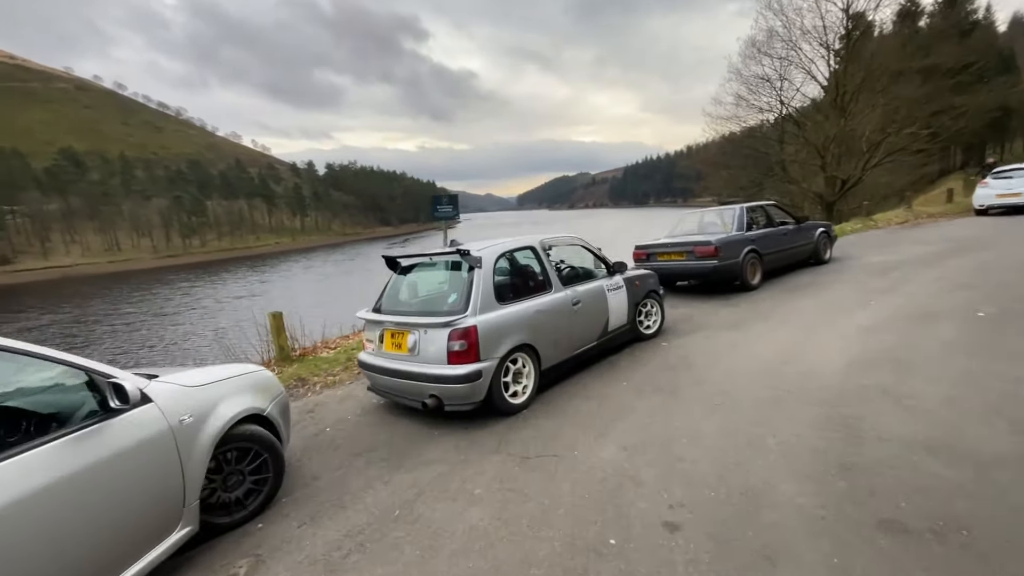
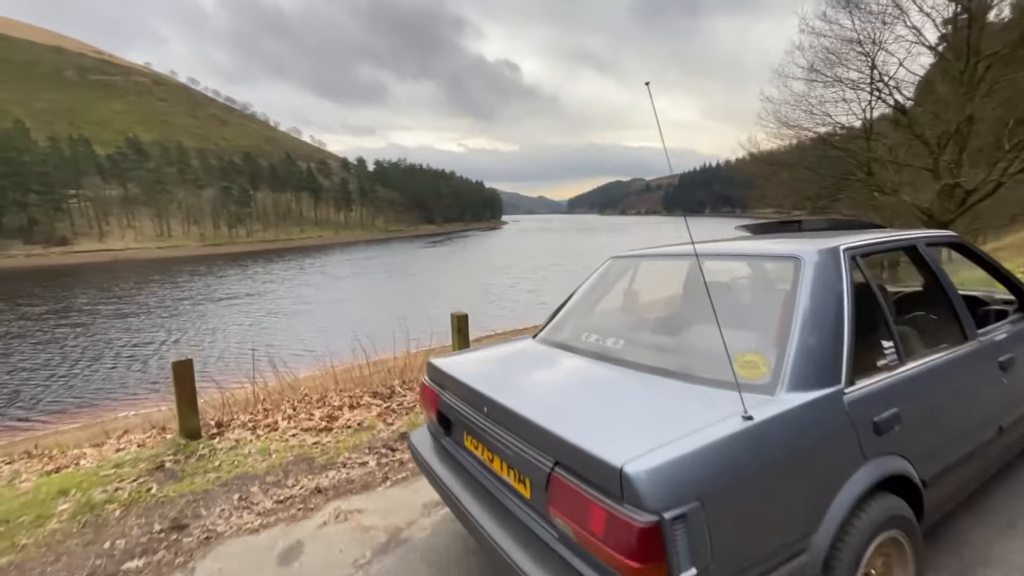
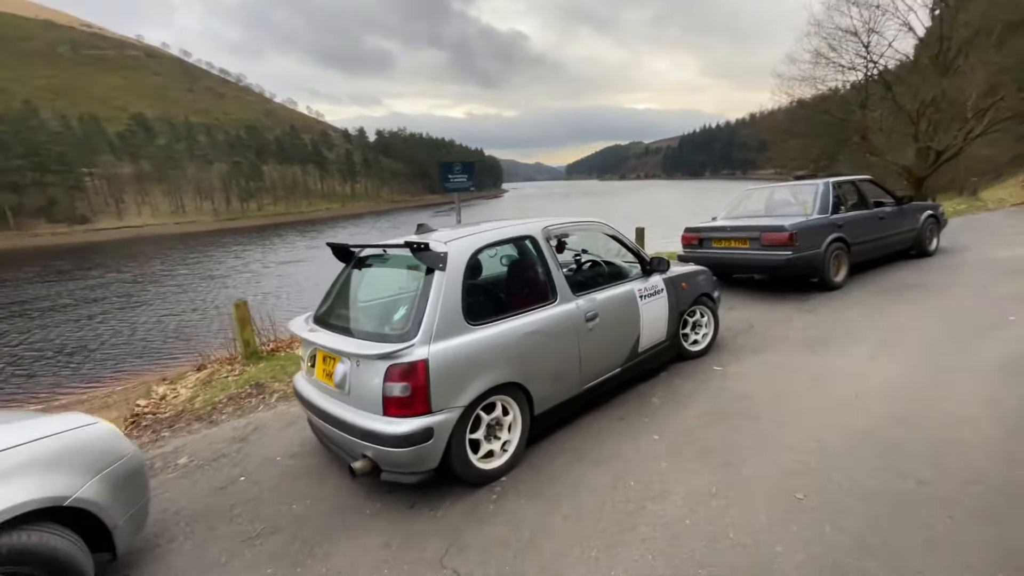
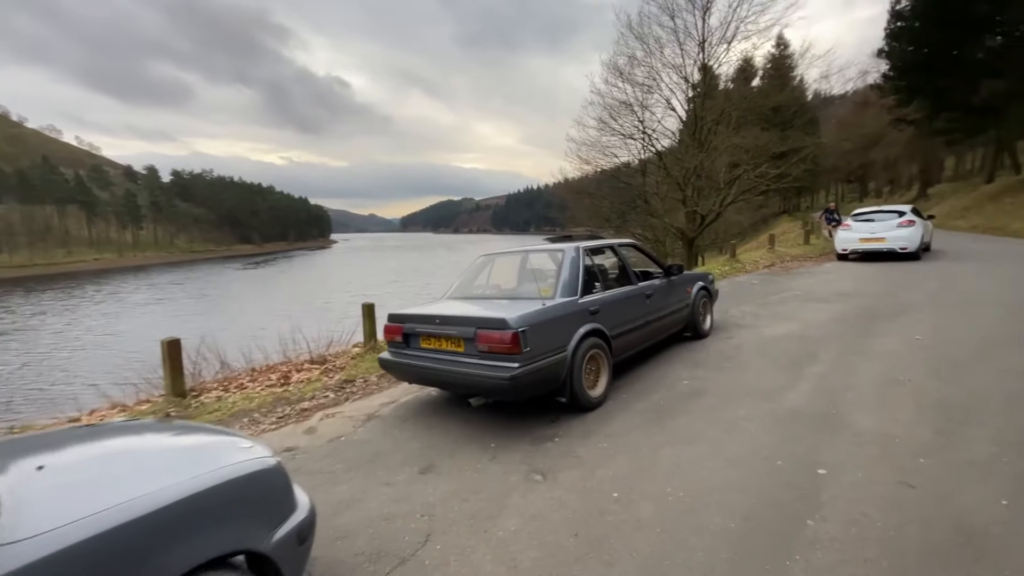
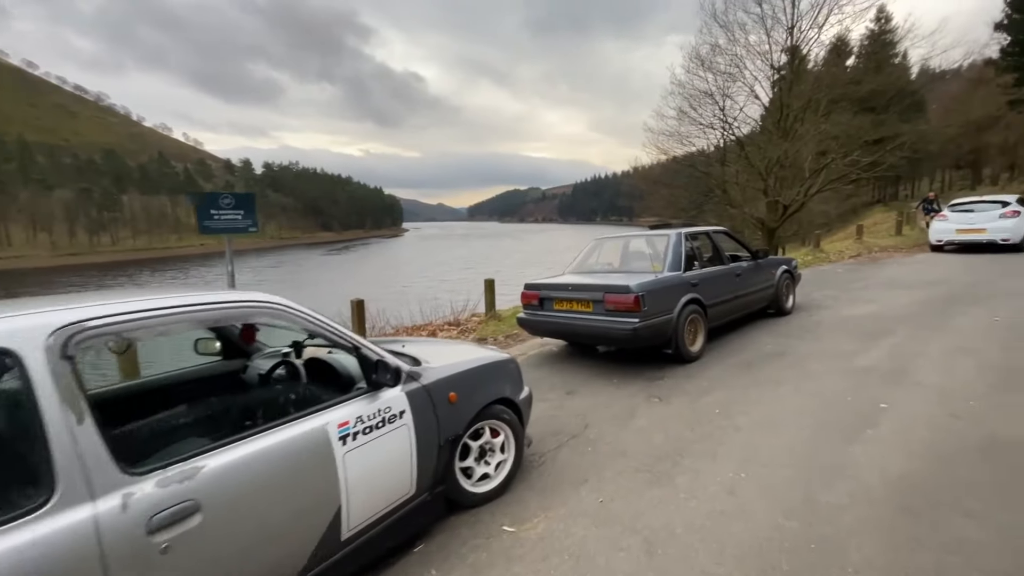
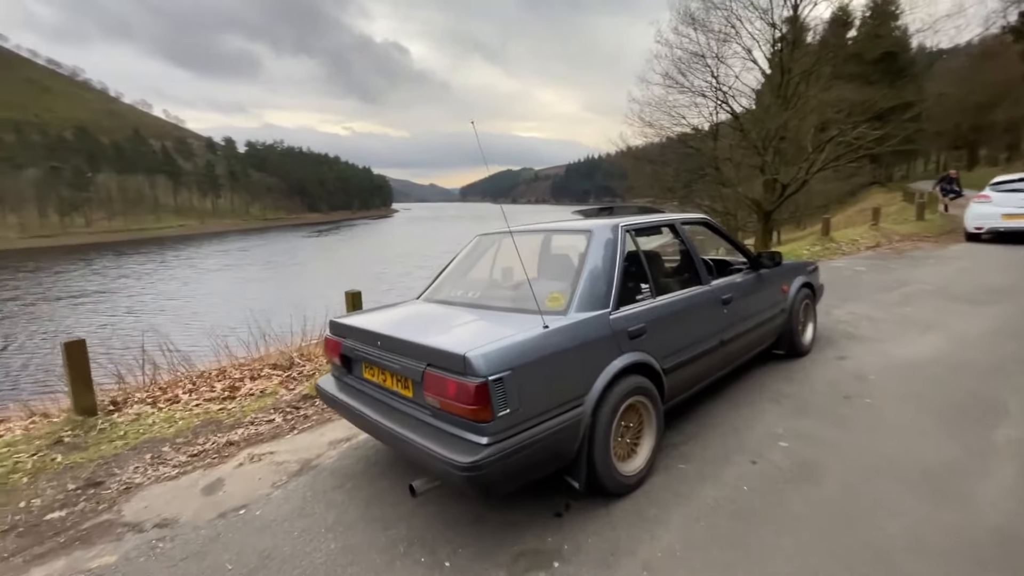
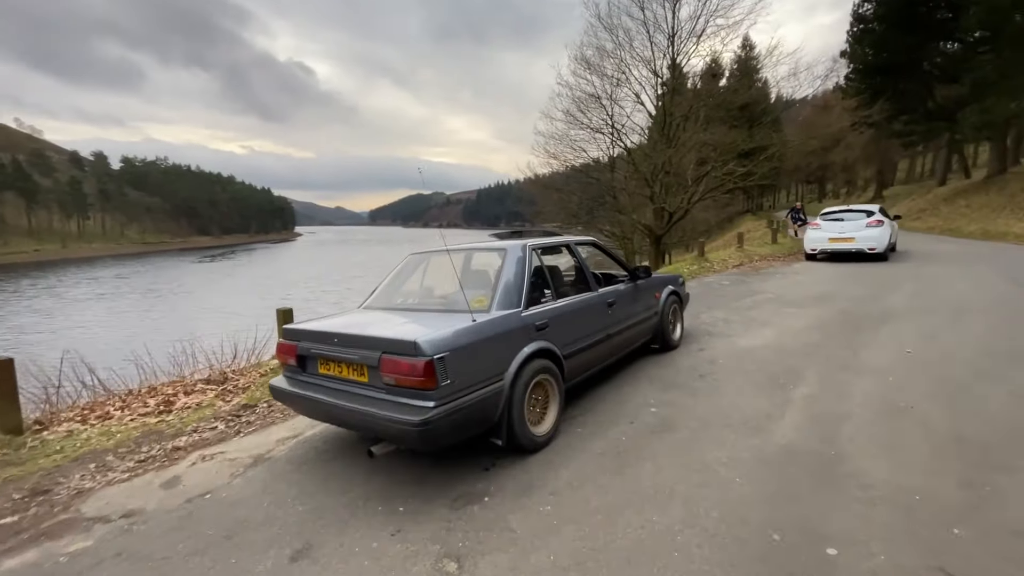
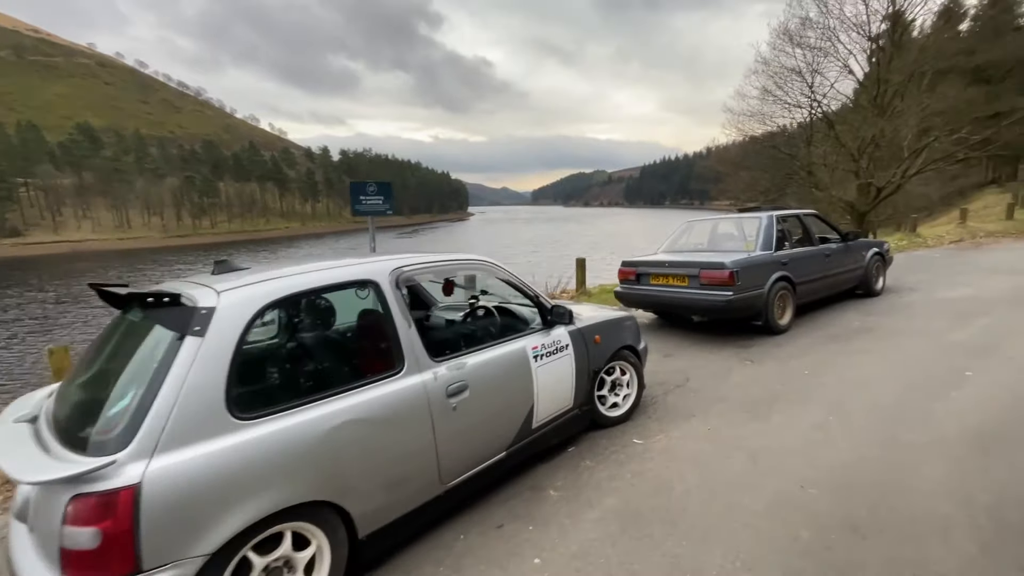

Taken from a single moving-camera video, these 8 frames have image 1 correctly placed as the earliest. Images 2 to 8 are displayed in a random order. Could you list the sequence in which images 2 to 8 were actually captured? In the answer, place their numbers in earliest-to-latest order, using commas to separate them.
3, 8, 5, 4, 7, 6, 2
